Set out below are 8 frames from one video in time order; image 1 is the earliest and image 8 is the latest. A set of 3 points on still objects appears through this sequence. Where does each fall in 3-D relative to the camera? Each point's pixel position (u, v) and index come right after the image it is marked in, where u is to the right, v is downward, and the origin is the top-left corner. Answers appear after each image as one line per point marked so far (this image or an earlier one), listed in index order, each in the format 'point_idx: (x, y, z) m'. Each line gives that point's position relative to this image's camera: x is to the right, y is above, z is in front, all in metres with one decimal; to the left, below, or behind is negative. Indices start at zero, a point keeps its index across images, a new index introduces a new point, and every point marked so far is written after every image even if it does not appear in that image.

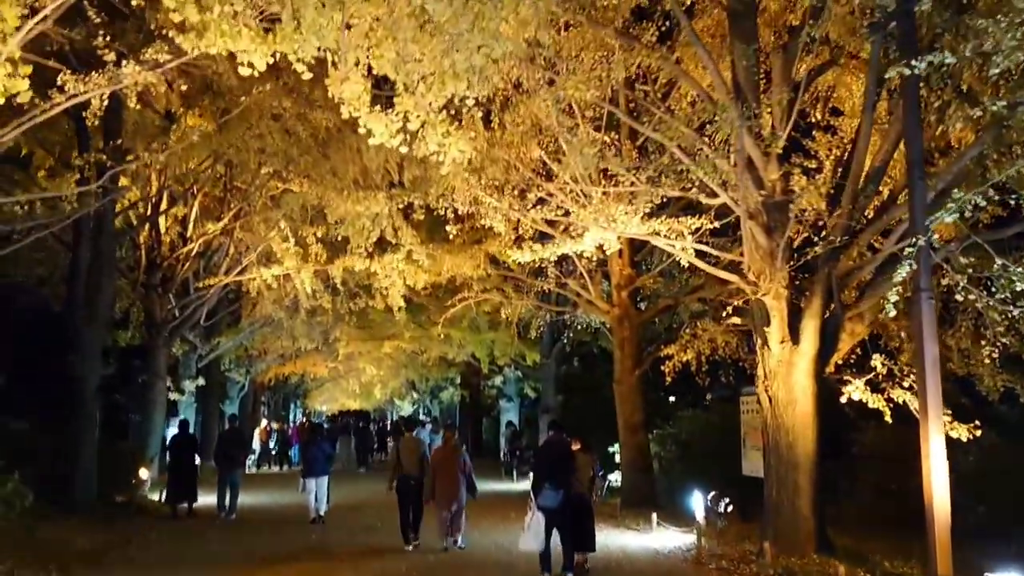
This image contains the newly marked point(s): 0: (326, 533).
0: (-3.6, -4.6, +19.7) m
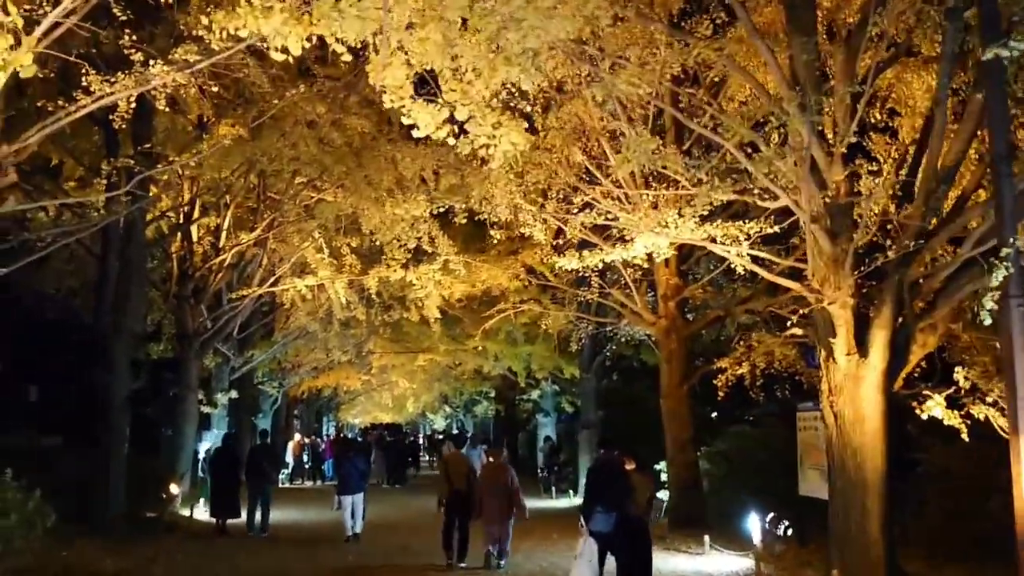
0: (-2.7, -4.8, +18.9) m
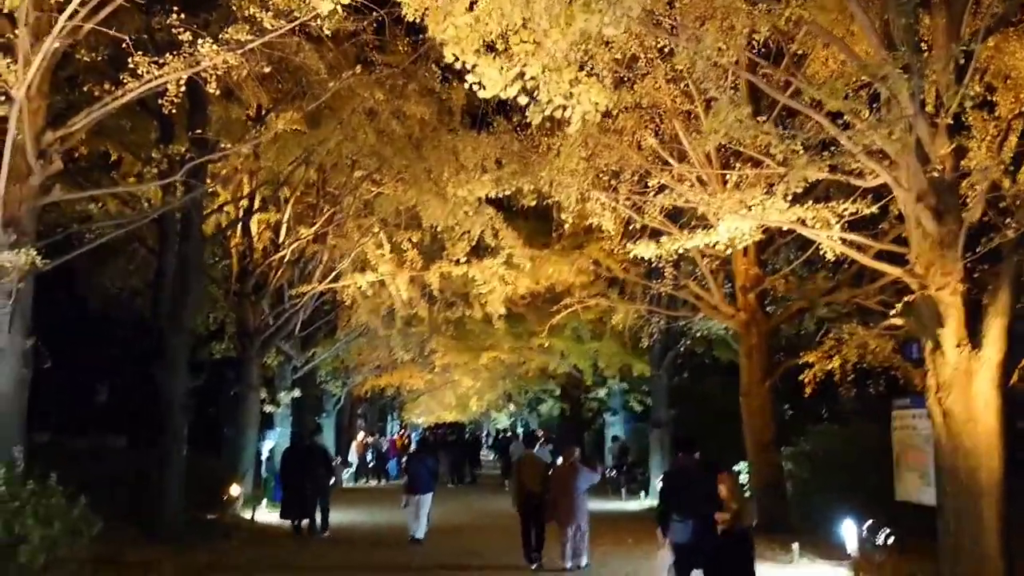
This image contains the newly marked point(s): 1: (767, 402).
0: (-1.5, -4.7, +18.0) m
1: (+4.8, -2.1, +19.0) m
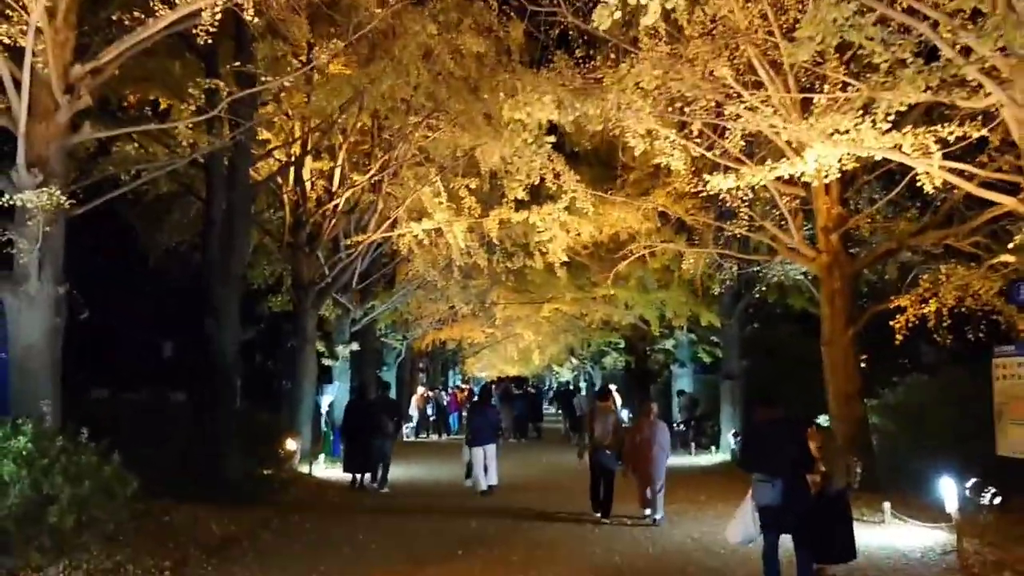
0: (-0.4, -3.7, +17.1) m
1: (+5.9, -1.1, +17.7) m
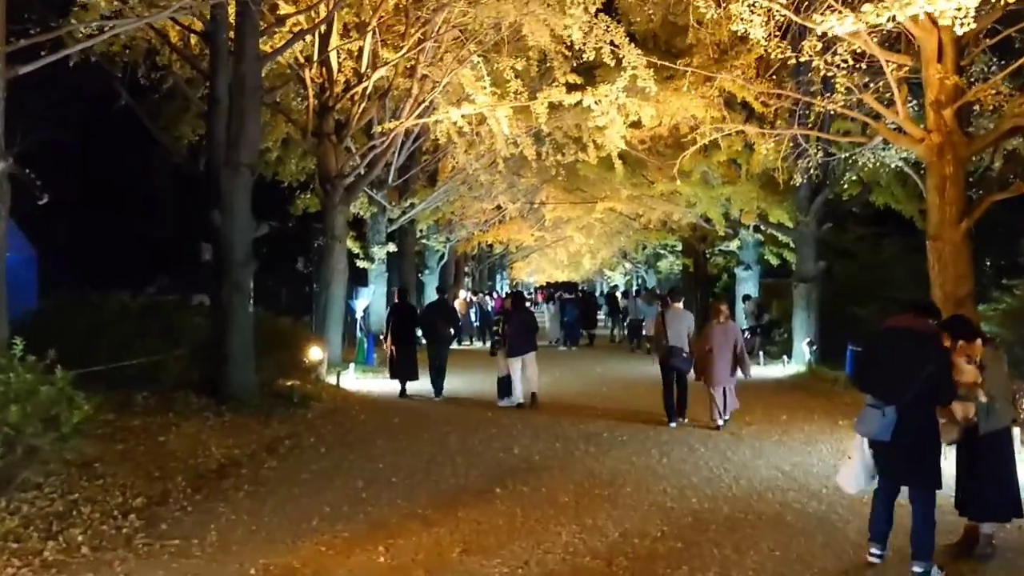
0: (+0.4, -2.1, +15.0) m
1: (+6.7, +0.6, +15.0) m
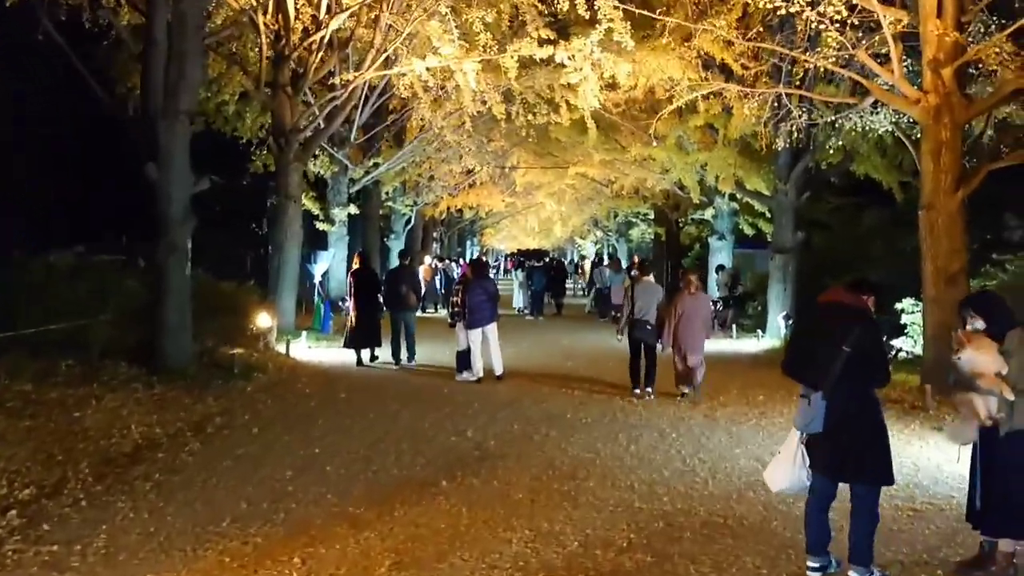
0: (-0.2, -1.6, +13.8) m
1: (+6.1, +1.0, +13.9) m
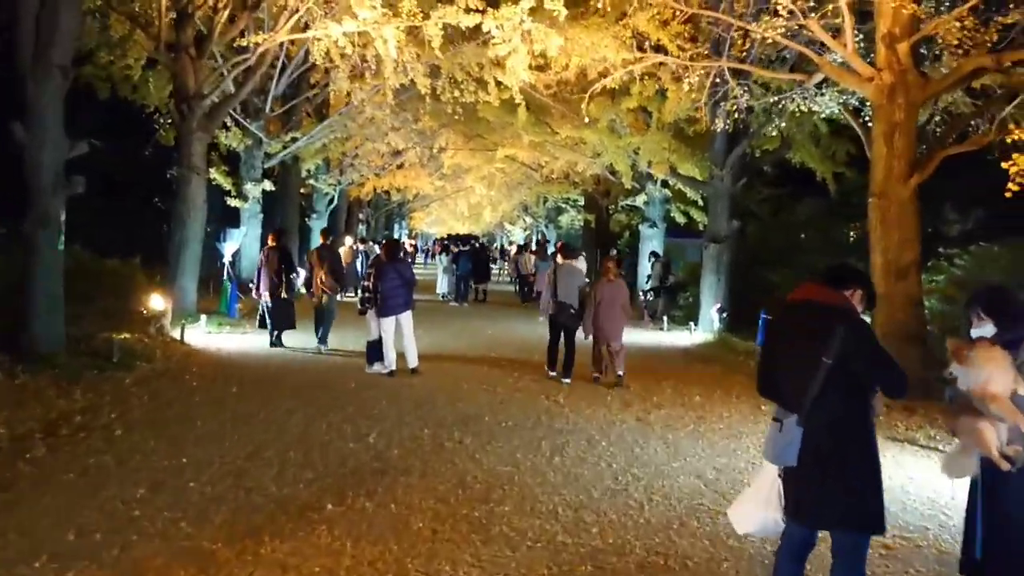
0: (-1.3, -1.4, +12.5) m
1: (+5.1, +1.0, +13.0) m
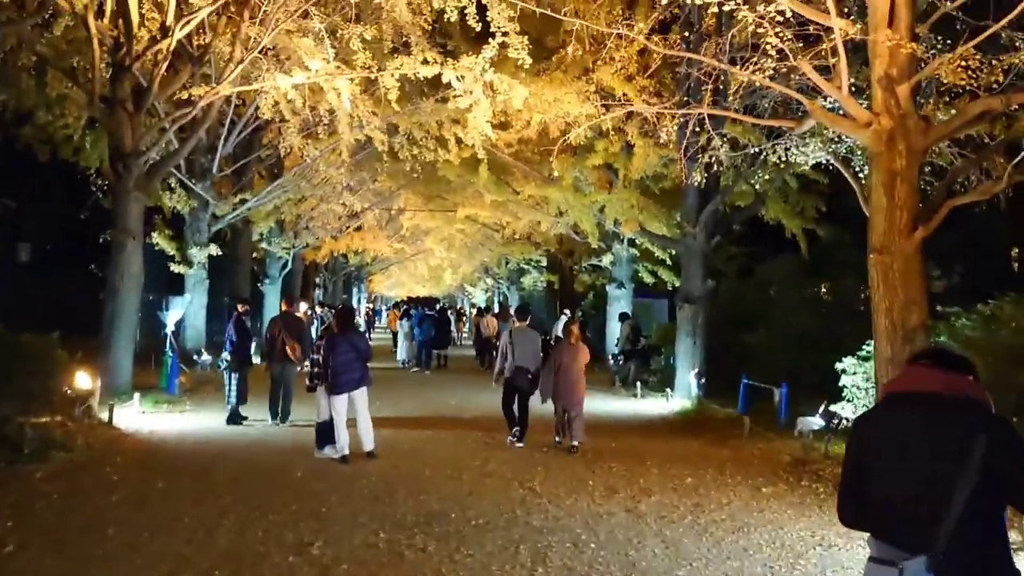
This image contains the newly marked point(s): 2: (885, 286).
0: (-1.6, -2.2, +10.9) m
1: (+4.7, +0.3, +11.8) m
2: (+4.4, 0.0, +11.8) m
